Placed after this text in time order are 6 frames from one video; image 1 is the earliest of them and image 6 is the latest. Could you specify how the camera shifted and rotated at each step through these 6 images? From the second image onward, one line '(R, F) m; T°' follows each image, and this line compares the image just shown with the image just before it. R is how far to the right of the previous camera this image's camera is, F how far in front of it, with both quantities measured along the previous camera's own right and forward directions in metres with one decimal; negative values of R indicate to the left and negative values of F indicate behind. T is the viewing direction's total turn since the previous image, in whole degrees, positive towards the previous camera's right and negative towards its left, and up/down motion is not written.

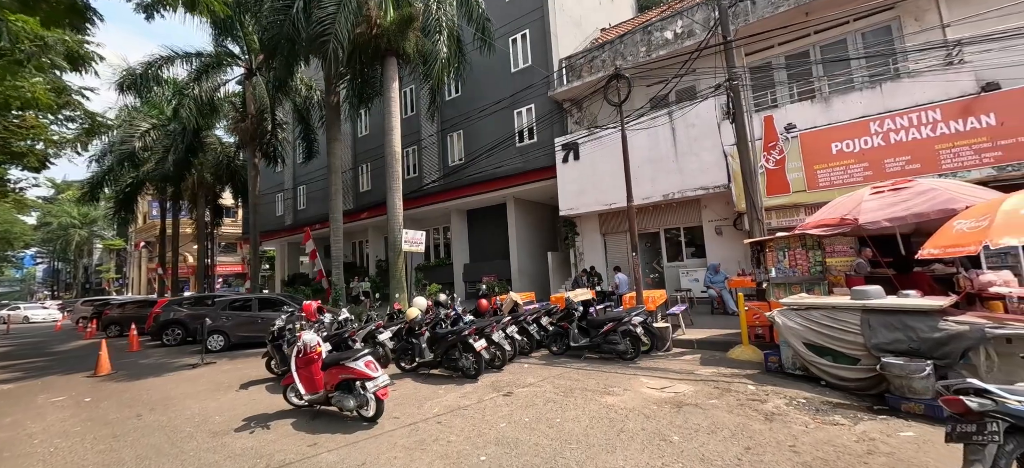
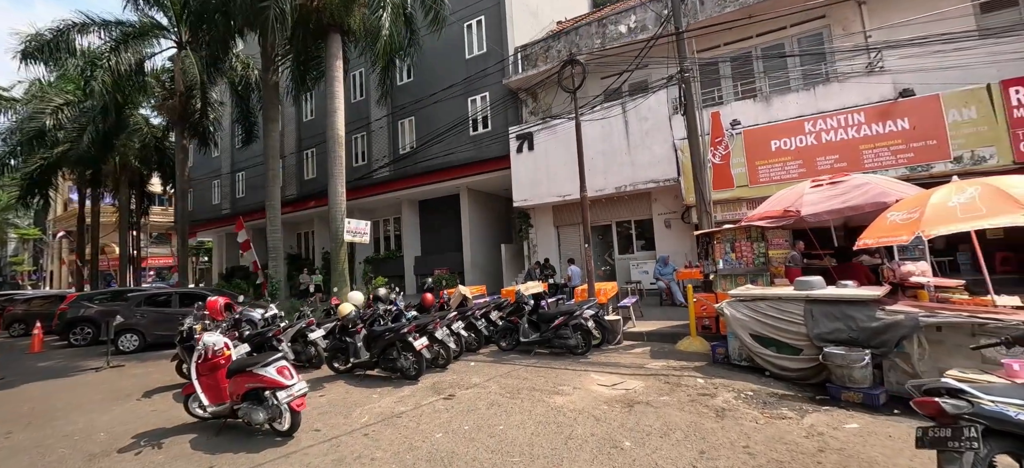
(+0.2, +0.5) m; +6°
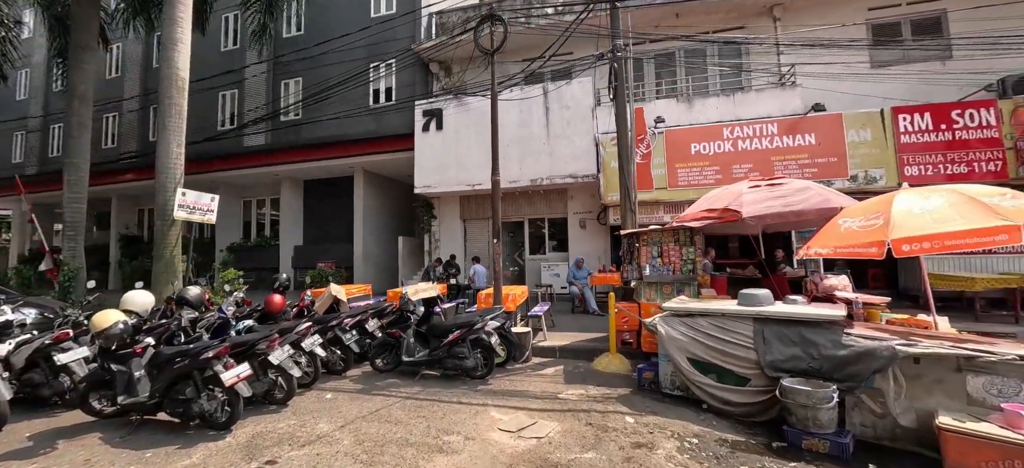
(+0.3, +1.6) m; +13°
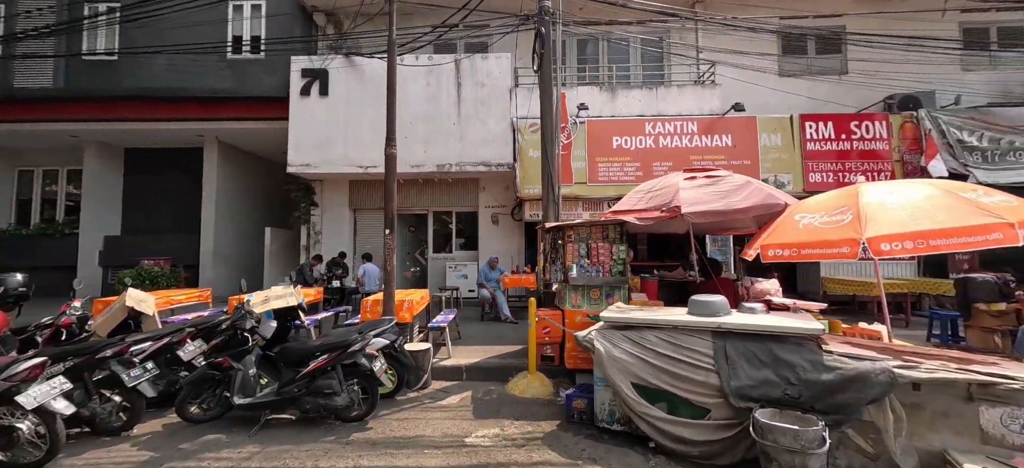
(+0.1, +1.4) m; +13°
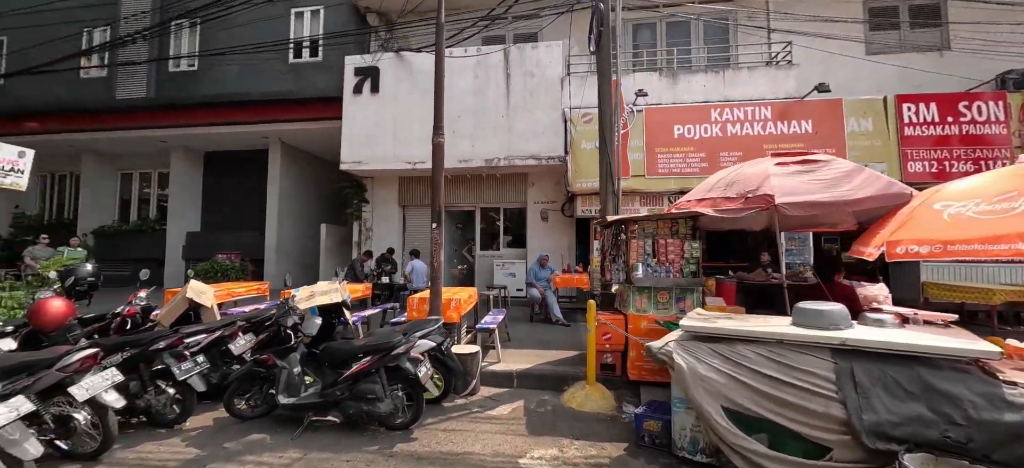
(-0.1, +0.5) m; -6°
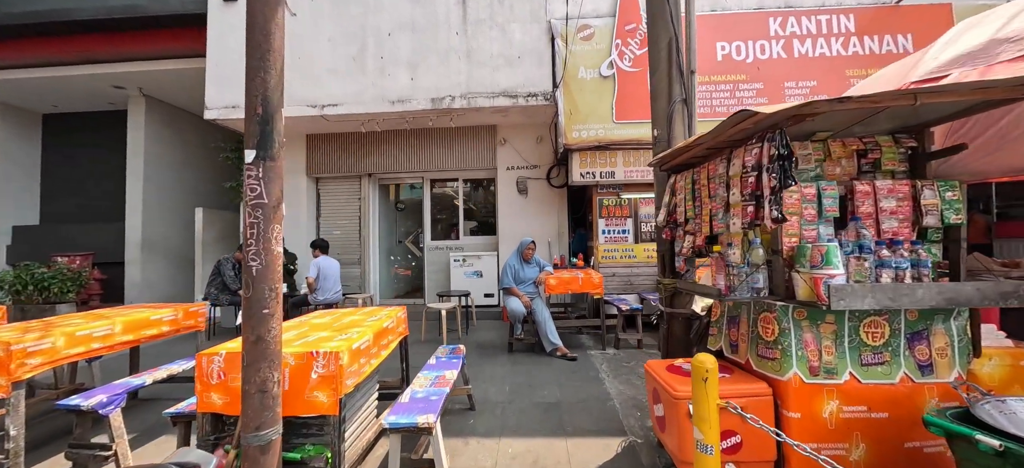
(0.0, +3.1) m; +5°
